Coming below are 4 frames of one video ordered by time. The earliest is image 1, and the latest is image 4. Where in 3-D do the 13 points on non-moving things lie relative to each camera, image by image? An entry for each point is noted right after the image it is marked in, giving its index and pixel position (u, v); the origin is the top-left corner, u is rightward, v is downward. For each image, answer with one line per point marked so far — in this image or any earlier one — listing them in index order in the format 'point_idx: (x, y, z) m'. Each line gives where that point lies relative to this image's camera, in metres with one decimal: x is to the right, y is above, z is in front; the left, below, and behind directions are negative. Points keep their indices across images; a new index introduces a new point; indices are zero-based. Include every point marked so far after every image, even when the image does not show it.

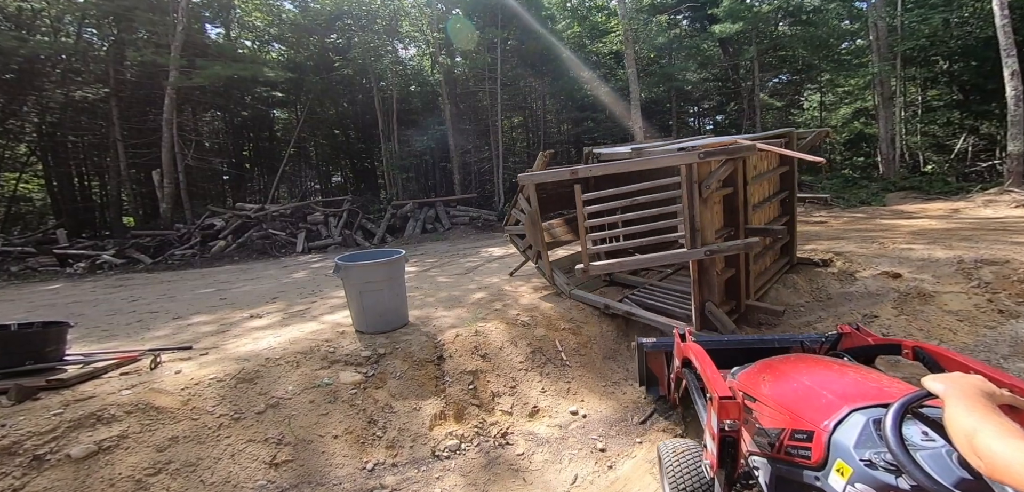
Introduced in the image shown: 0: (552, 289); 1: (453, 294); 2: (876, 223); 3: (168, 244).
0: (+0.5, -0.6, +6.2) m
1: (-0.8, -0.6, +6.2) m
2: (+6.6, +0.4, +8.5) m
3: (-9.1, +0.1, +12.4) m
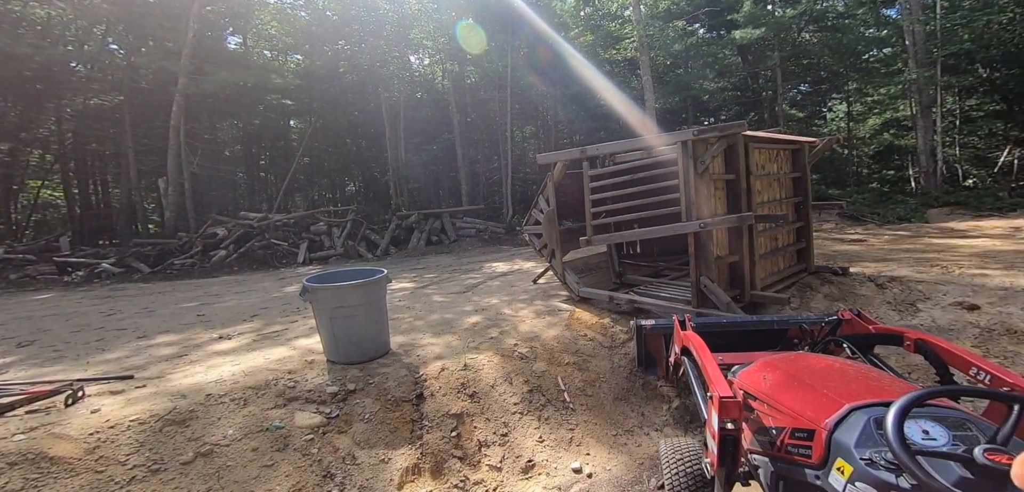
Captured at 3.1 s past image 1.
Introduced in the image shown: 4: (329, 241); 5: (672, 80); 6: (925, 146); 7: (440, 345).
0: (+0.5, -0.8, +5.5) m
1: (-0.8, -0.8, +5.5) m
2: (+6.7, 0.0, +7.6) m
3: (-8.9, -0.2, +12.0) m
4: (-5.1, +0.1, +13.1) m
5: (+6.2, +6.4, +18.1) m
6: (+13.5, +3.2, +15.3) m
7: (-0.7, -1.0, +4.7) m
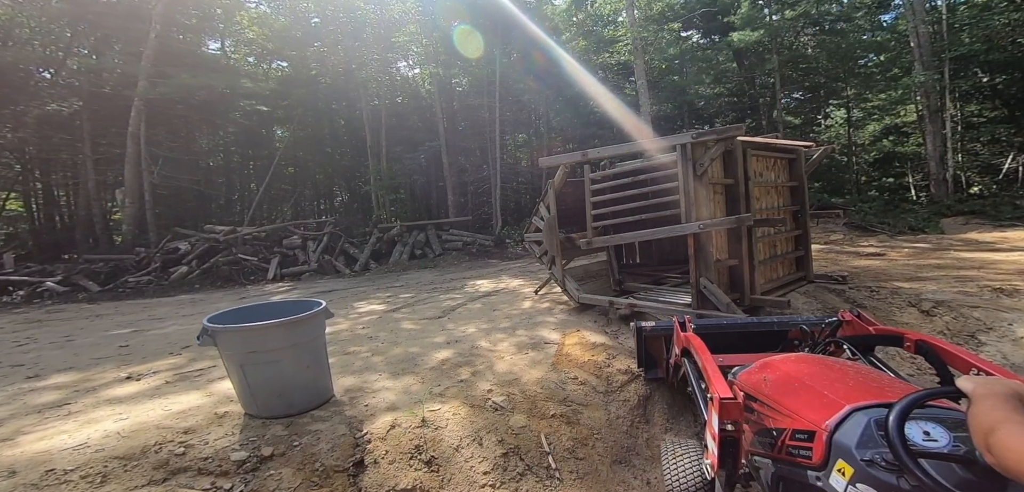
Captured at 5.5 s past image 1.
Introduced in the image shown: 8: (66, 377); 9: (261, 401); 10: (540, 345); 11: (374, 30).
0: (+0.3, -1.0, +4.6) m
1: (-1.0, -1.0, +4.6) m
2: (+6.5, -0.2, +6.8) m
3: (-9.2, -0.5, +11.1) m
4: (-5.4, -0.2, +12.2) m
5: (+5.8, +5.9, +17.4) m
6: (+13.1, +2.9, +14.7) m
7: (-0.9, -1.2, +3.8) m
8: (-3.9, -1.2, +4.2) m
9: (-1.6, -1.0, +3.1) m
10: (+0.3, -1.0, +4.7) m
11: (-4.9, +7.8, +17.0) m
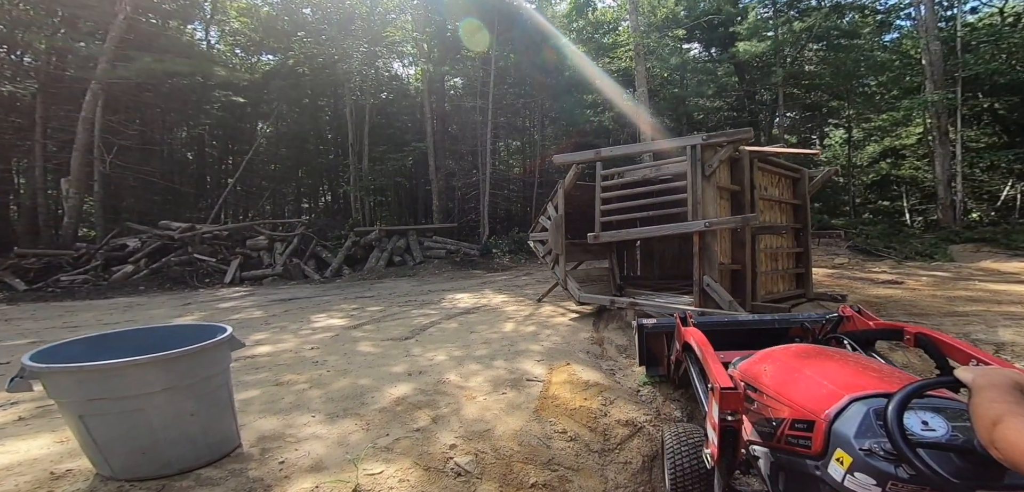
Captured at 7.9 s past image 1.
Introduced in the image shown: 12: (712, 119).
0: (+0.1, -1.1, +3.8) m
1: (-1.2, -1.1, +3.8) m
2: (+6.3, -0.6, +6.2) m
3: (-9.5, -0.4, +10.0) m
4: (-5.8, -0.3, +11.2) m
5: (+5.5, +5.3, +16.9) m
6: (+12.8, +2.1, +14.2) m
7: (-1.1, -1.2, +2.9) m
8: (-4.1, -1.1, +3.2) m
9: (-1.8, -1.0, +2.2) m
10: (+0.1, -1.1, +3.8) m
11: (-5.1, +7.7, +16.2) m
12: (+7.5, +4.7, +17.7) m
